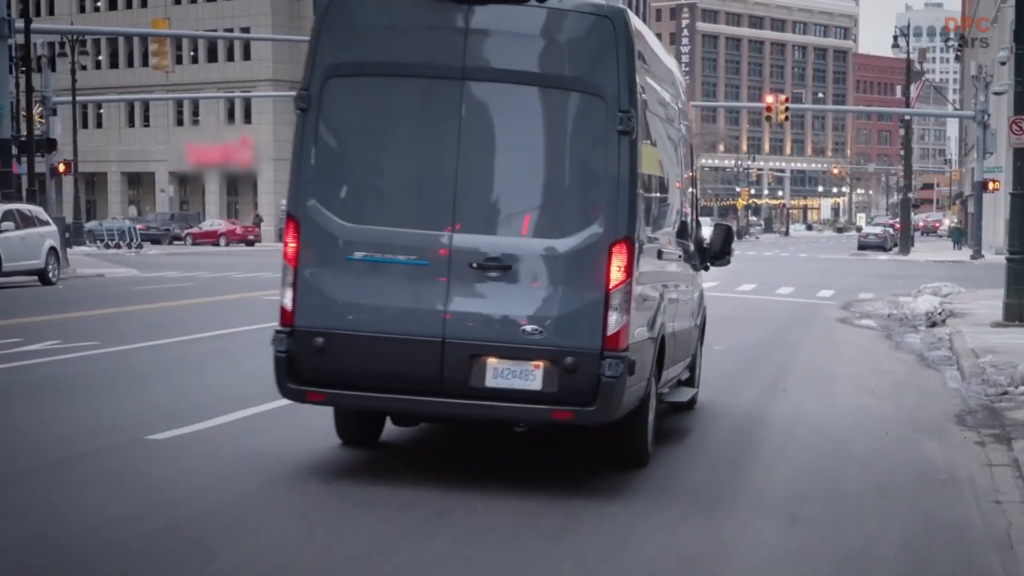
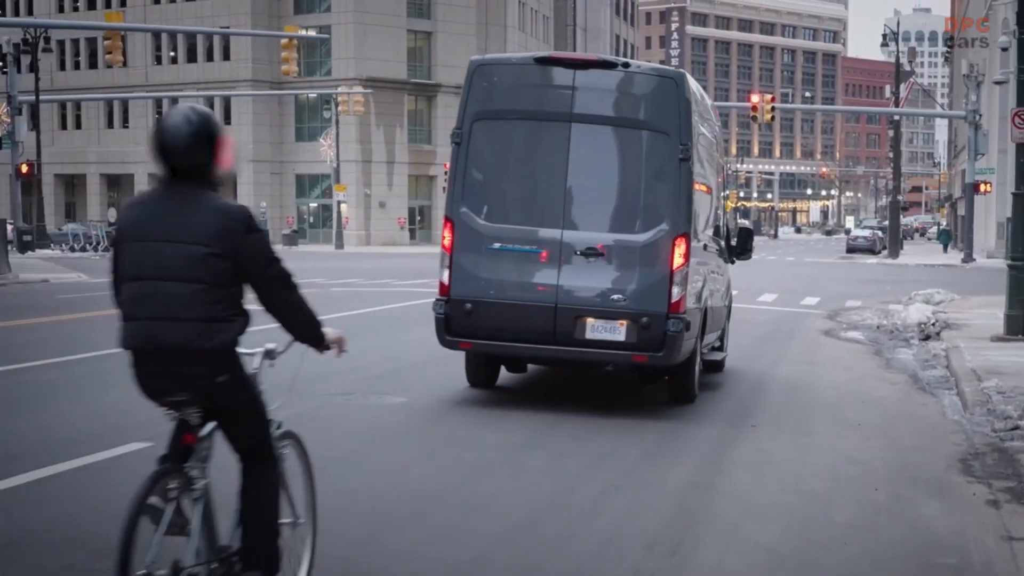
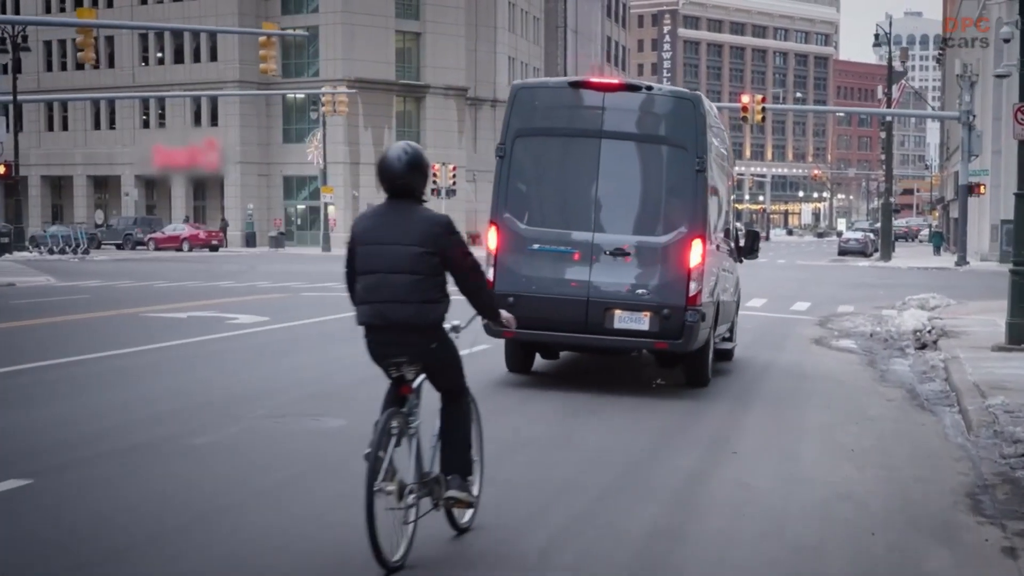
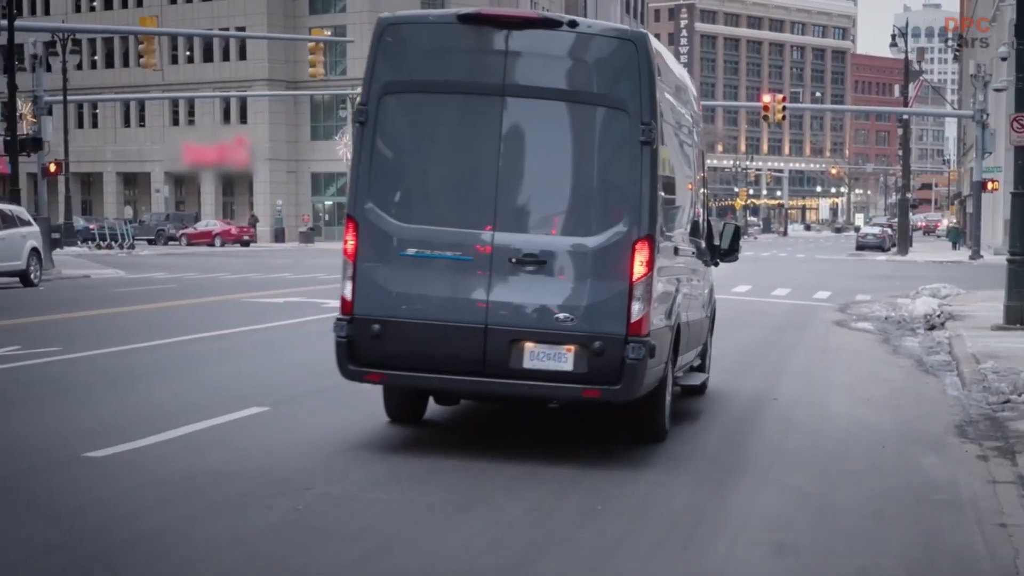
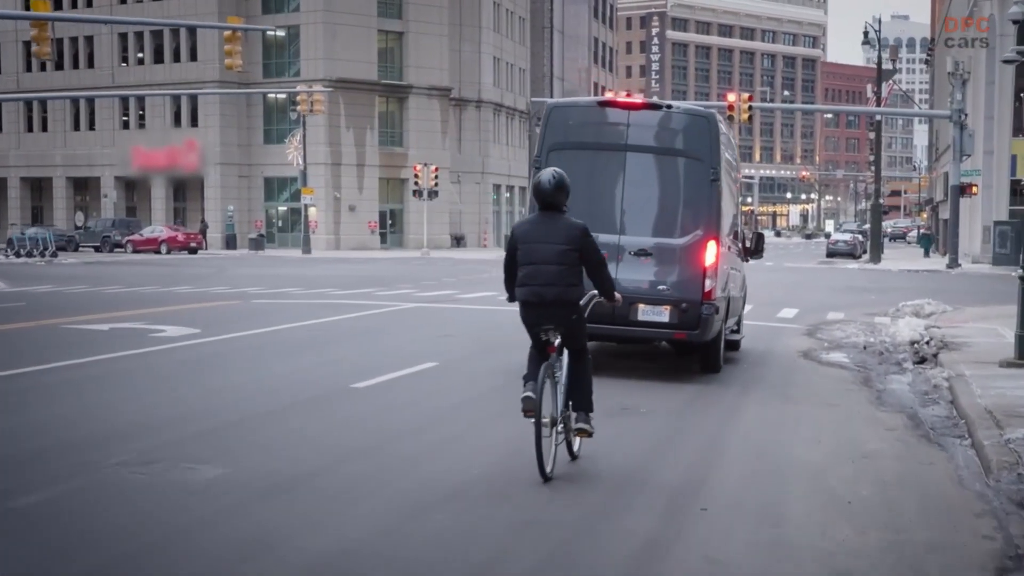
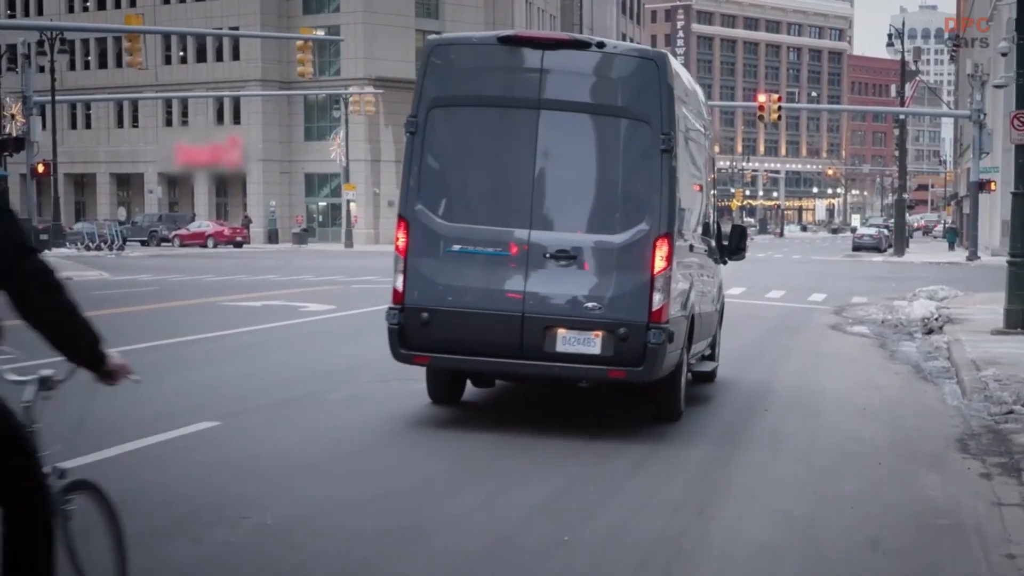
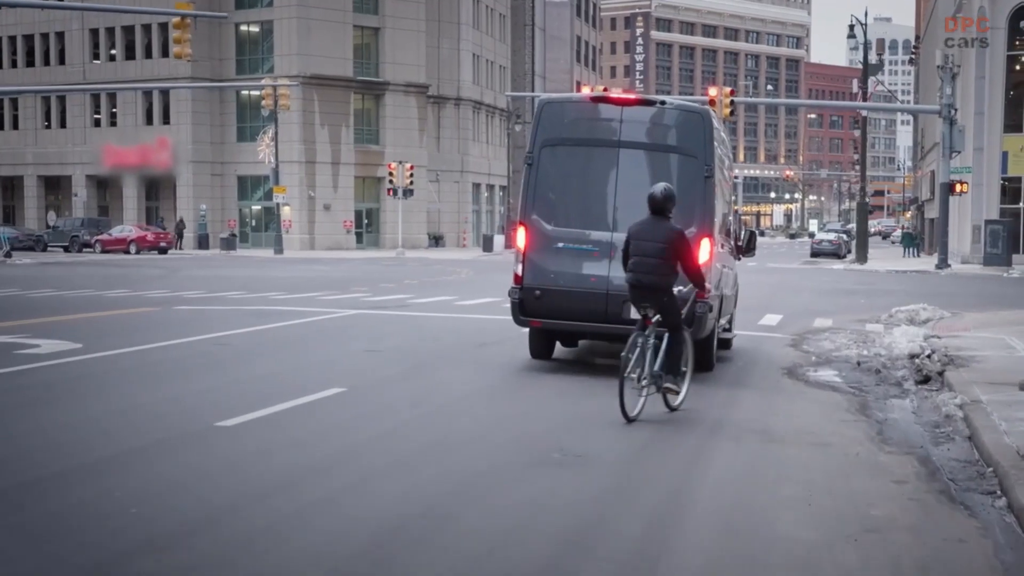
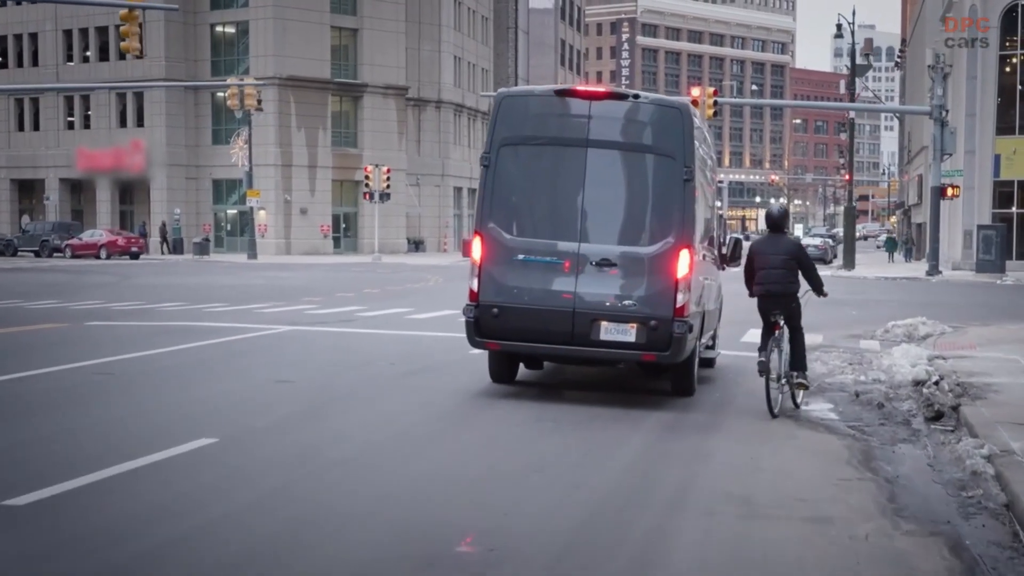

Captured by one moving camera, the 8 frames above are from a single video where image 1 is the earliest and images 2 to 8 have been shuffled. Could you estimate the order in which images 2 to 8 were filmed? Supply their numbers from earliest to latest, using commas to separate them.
4, 6, 2, 3, 5, 7, 8
